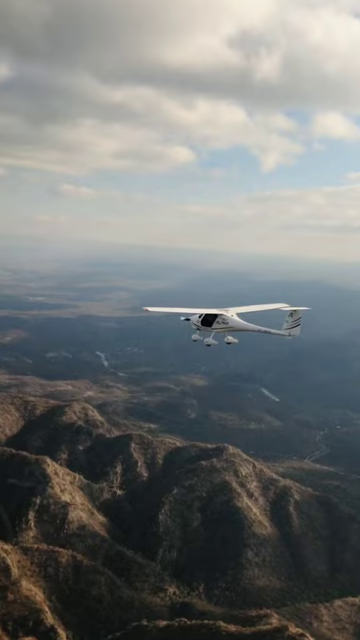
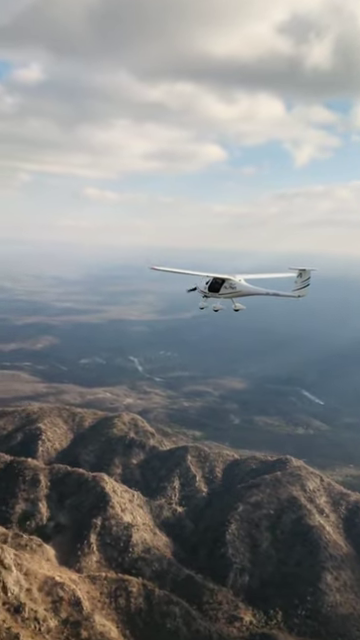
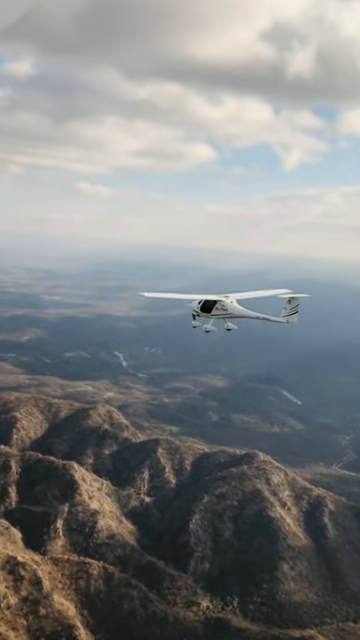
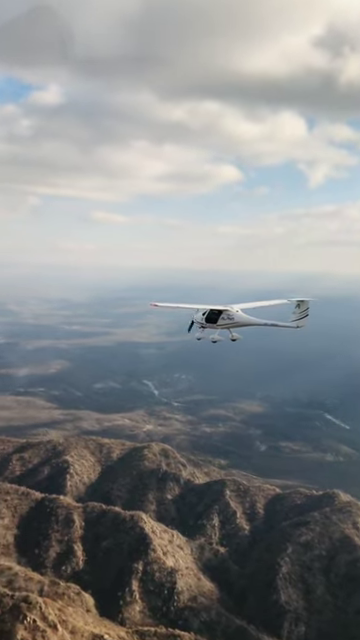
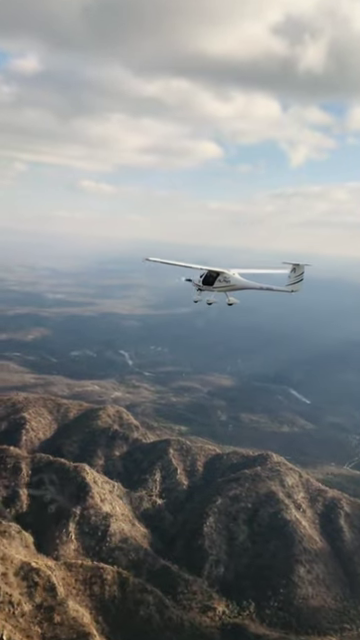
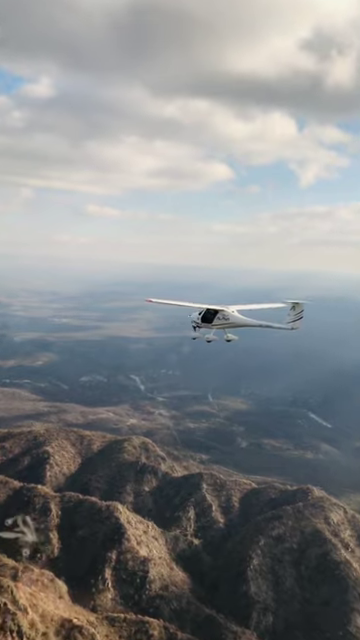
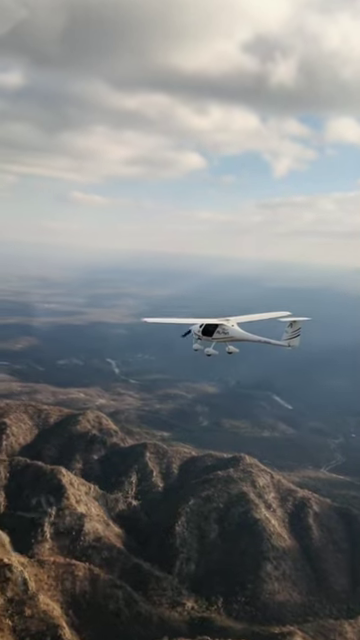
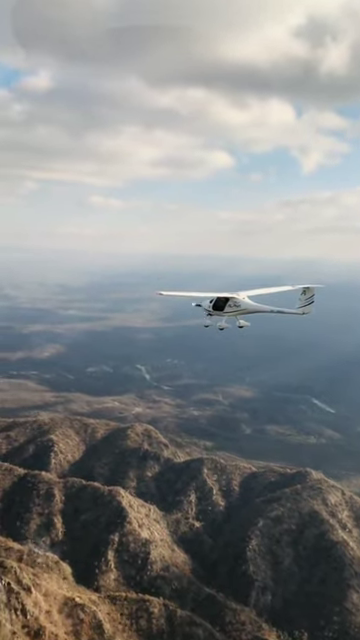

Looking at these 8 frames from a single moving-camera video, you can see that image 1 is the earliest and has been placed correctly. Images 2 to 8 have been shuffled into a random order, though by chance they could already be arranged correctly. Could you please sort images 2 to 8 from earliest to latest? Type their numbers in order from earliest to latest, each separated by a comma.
7, 3, 5, 2, 8, 6, 4
